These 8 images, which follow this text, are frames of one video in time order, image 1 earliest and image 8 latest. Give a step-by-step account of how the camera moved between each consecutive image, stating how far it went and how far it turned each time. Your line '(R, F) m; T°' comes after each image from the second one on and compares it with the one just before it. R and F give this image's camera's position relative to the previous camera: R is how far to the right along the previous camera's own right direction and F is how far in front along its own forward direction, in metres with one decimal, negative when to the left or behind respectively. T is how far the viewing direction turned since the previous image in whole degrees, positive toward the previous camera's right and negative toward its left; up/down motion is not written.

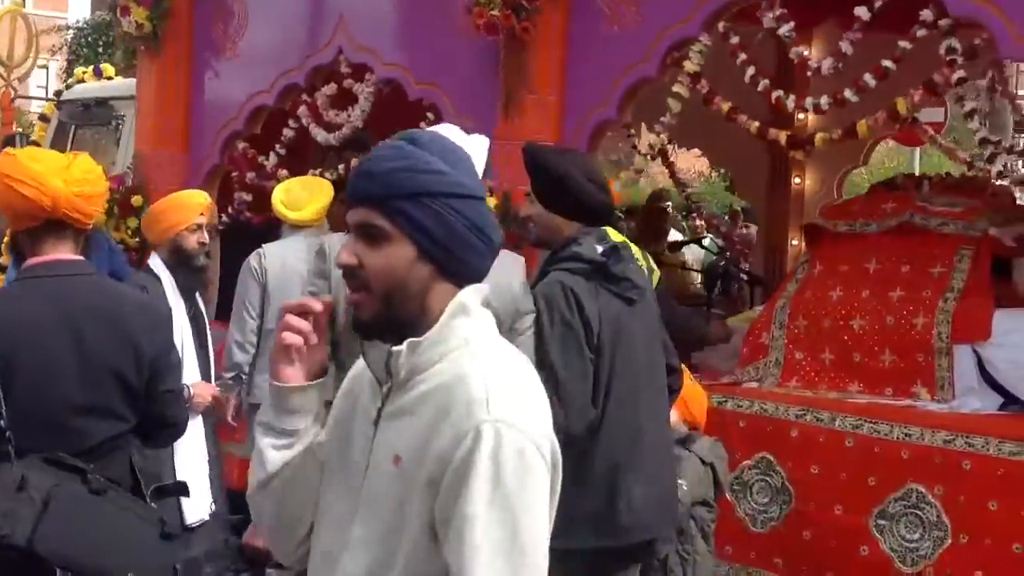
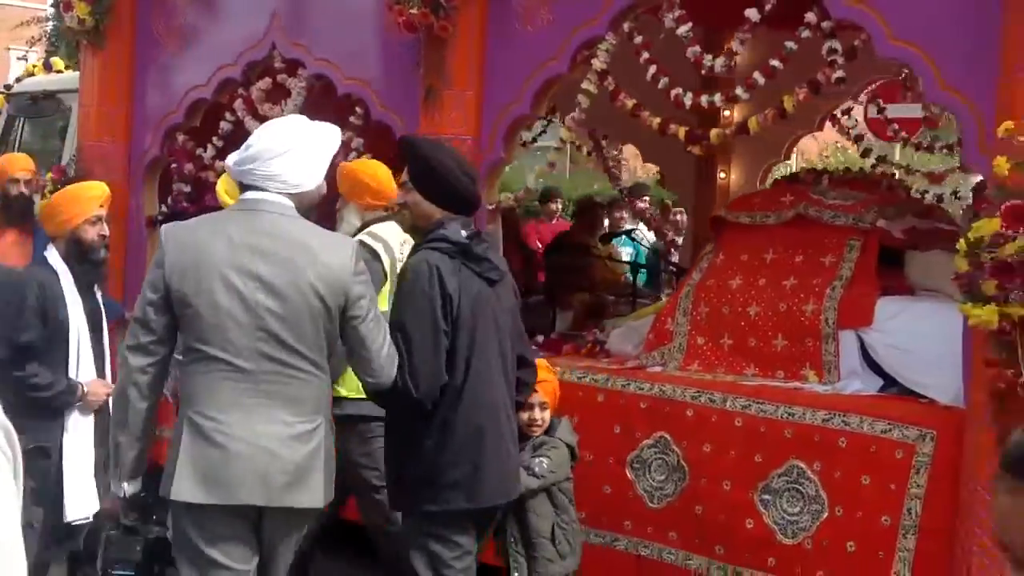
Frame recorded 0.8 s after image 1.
(+0.2, -0.2) m; +1°
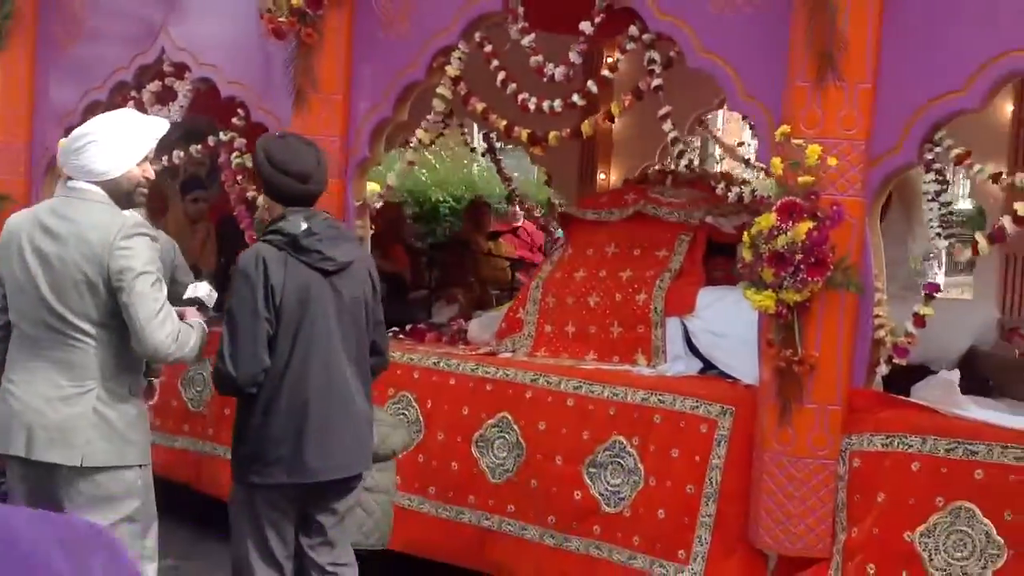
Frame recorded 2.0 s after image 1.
(+0.4, -0.3) m; +2°
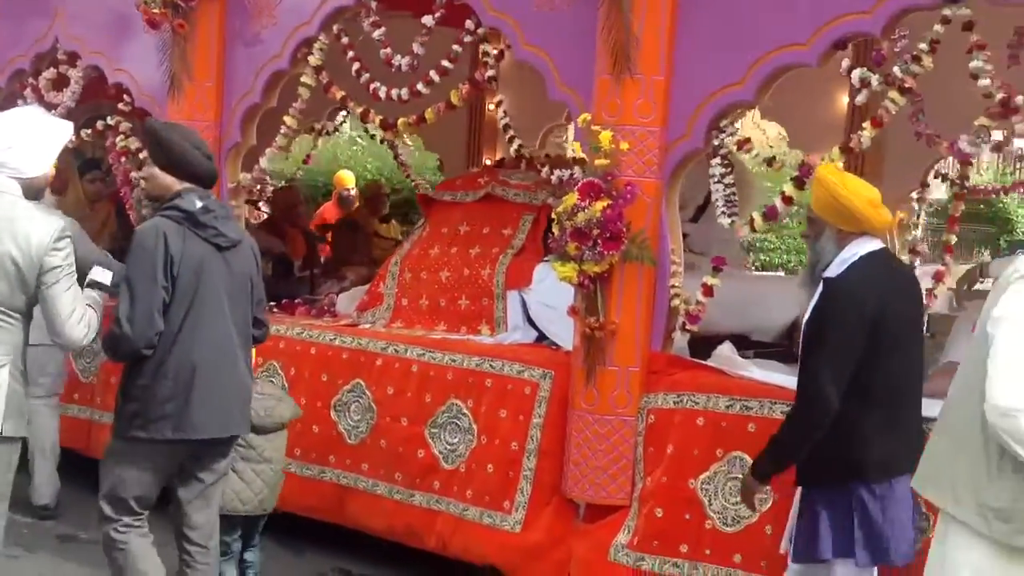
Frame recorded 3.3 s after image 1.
(+0.4, -0.4) m; +2°
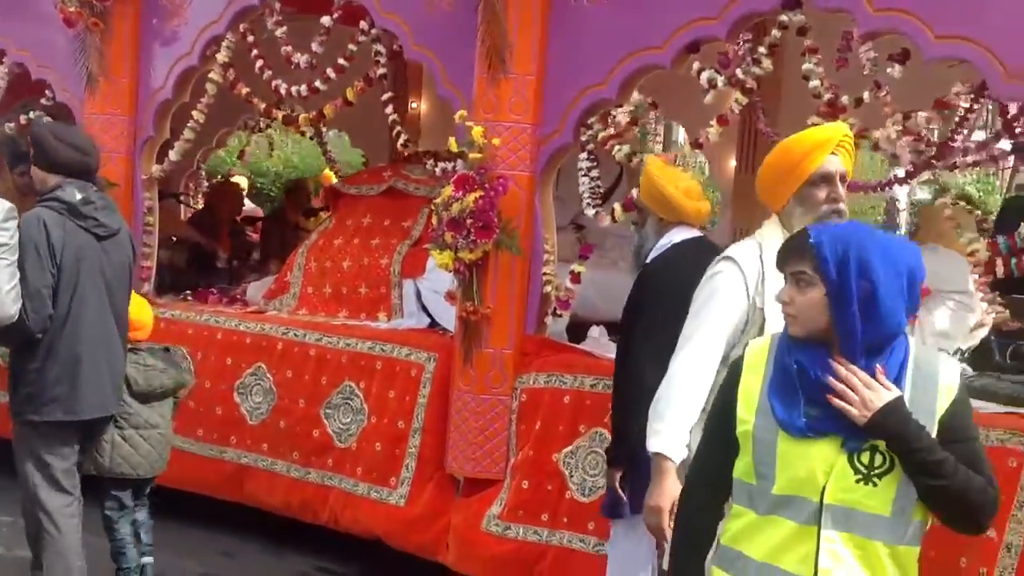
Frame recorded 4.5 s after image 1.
(+0.3, -0.2) m; +1°
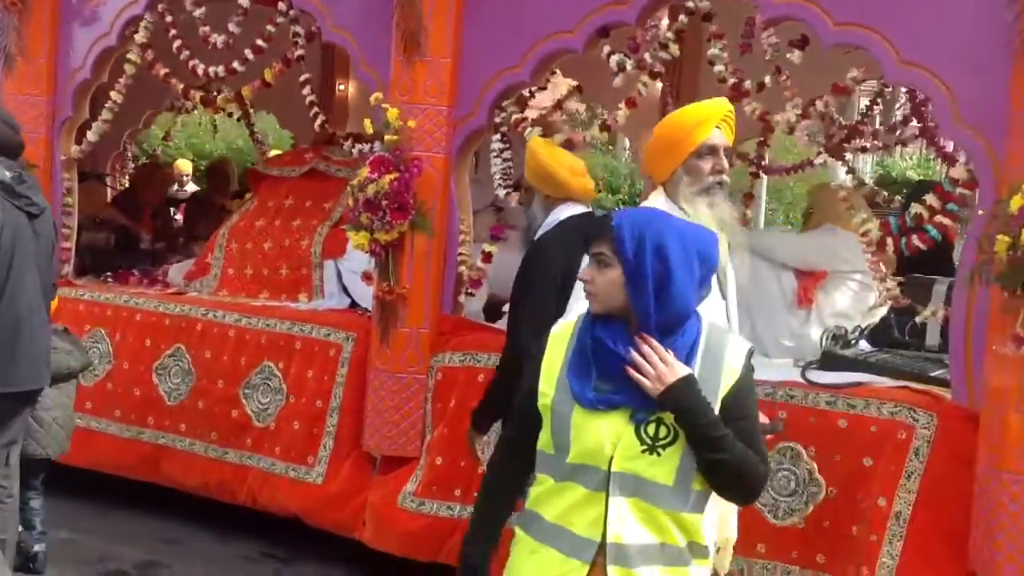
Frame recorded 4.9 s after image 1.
(+0.1, -0.1) m; +3°
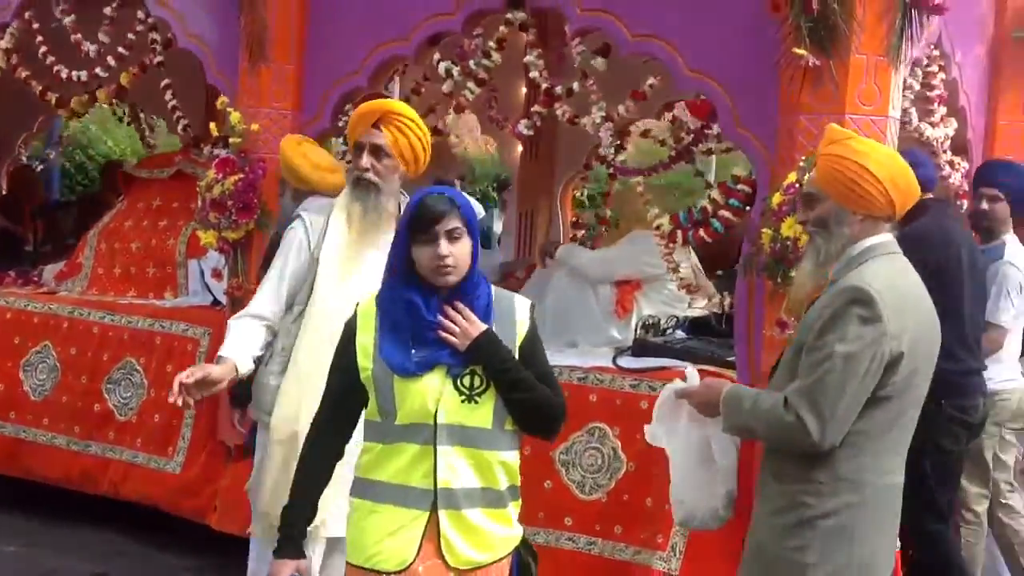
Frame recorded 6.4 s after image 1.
(+0.4, -0.2) m; +3°
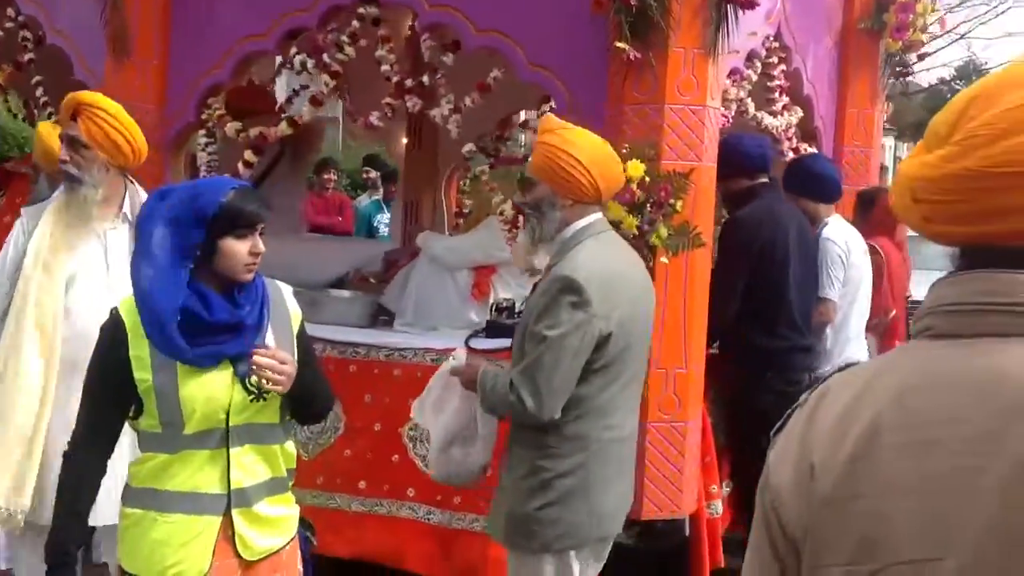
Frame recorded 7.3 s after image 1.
(+0.3, -0.2) m; +3°
